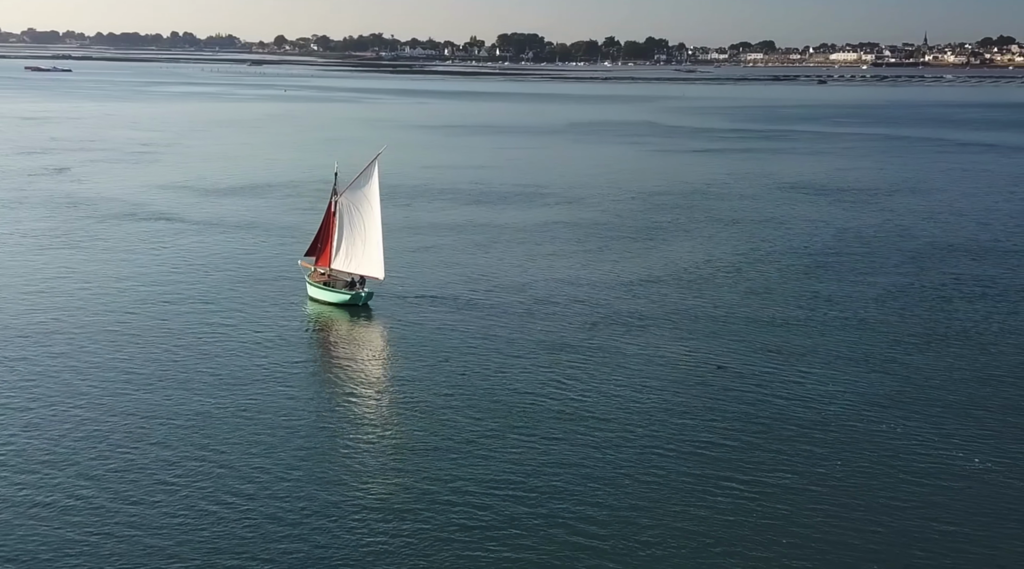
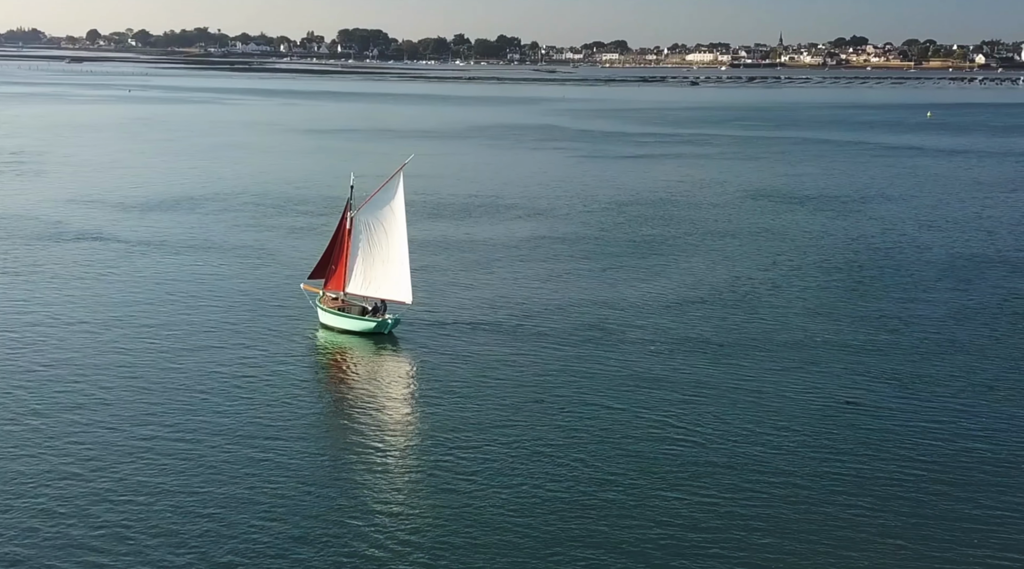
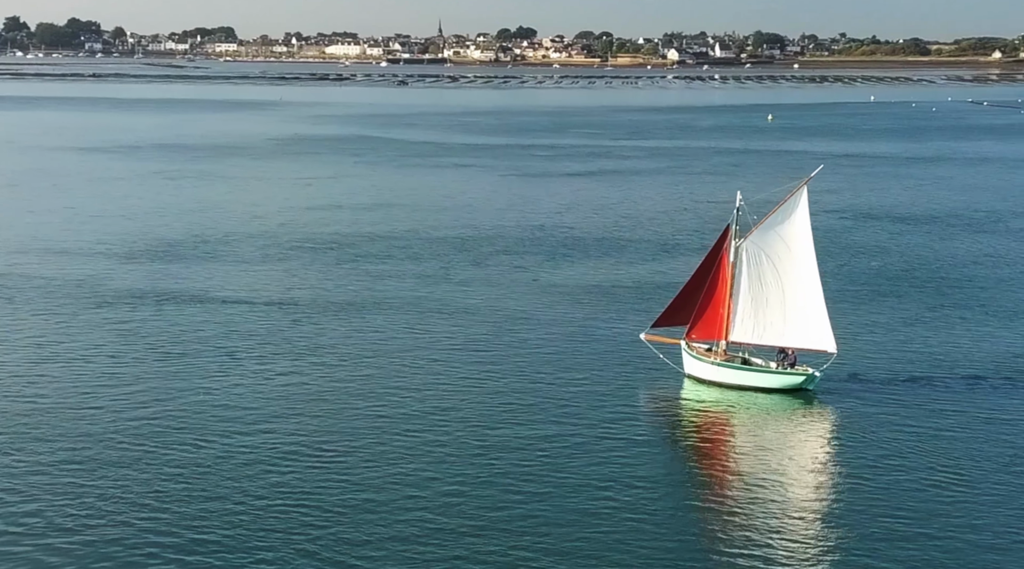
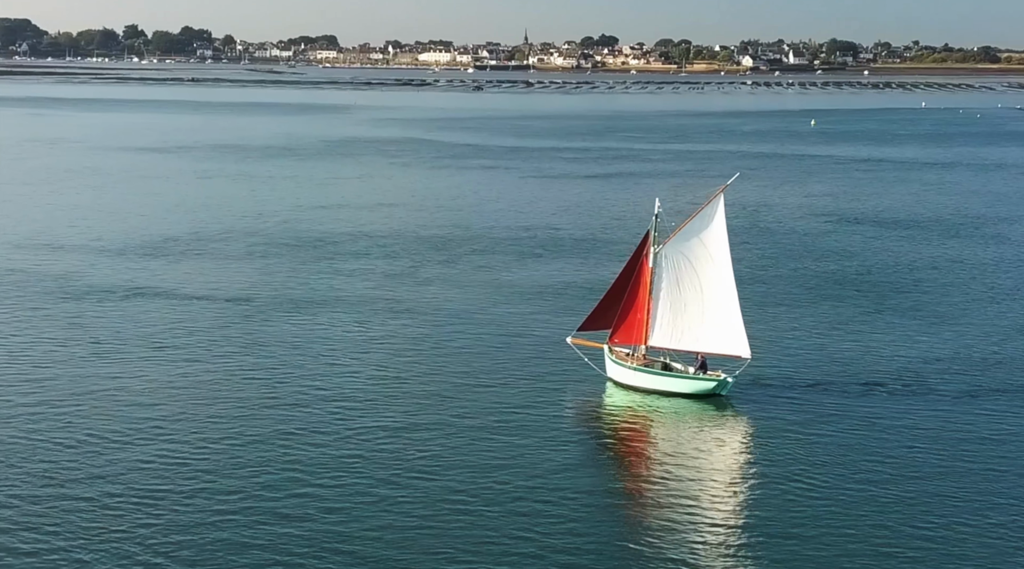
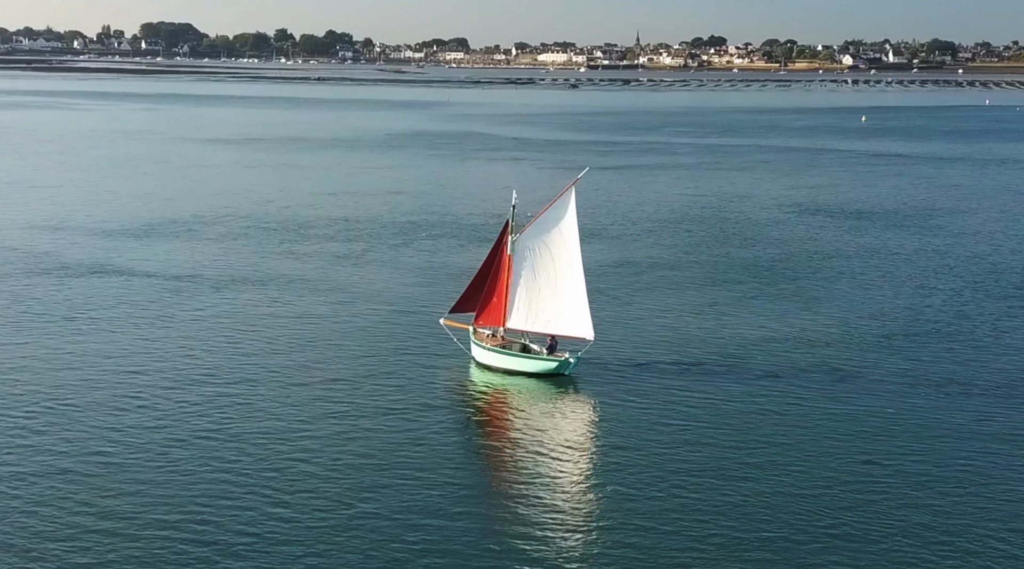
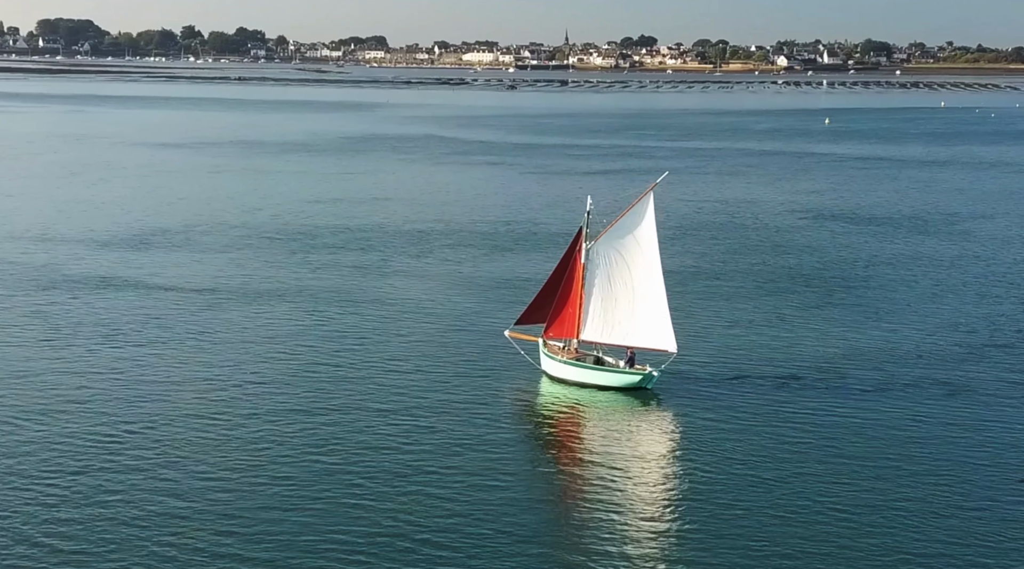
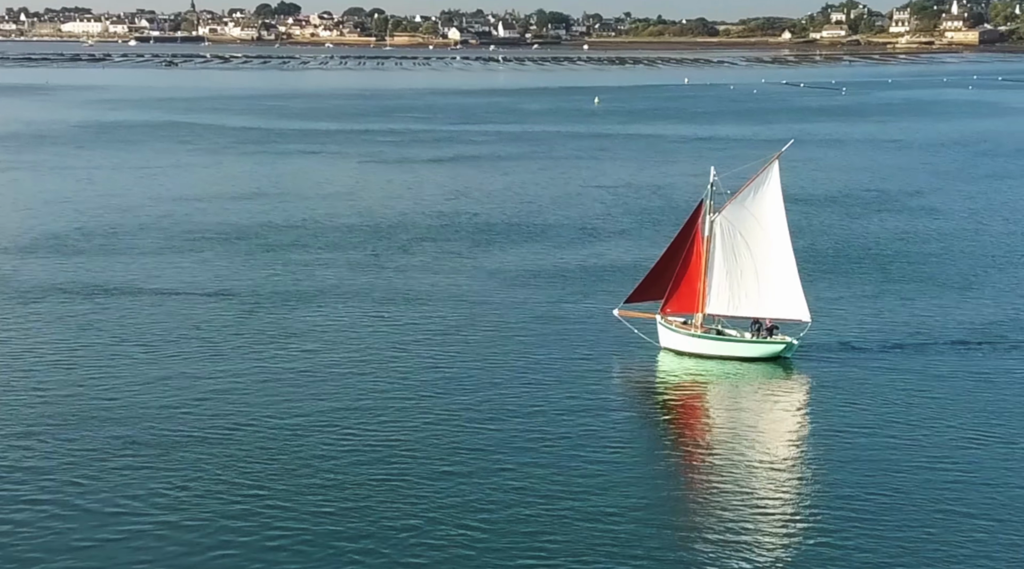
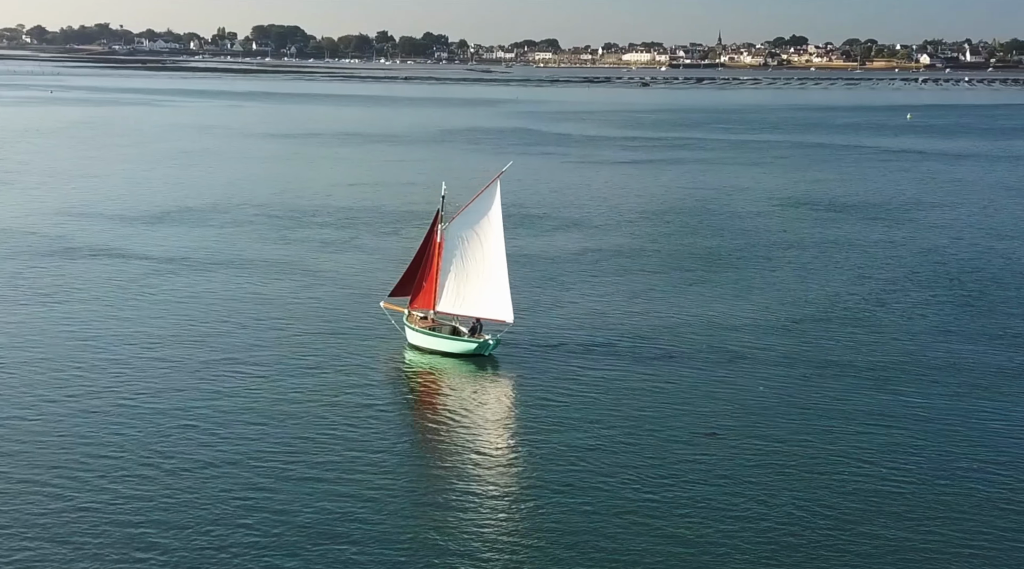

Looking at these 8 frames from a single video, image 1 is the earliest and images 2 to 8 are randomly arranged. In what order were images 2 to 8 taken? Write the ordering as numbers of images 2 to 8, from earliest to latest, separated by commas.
2, 8, 5, 6, 4, 3, 7
